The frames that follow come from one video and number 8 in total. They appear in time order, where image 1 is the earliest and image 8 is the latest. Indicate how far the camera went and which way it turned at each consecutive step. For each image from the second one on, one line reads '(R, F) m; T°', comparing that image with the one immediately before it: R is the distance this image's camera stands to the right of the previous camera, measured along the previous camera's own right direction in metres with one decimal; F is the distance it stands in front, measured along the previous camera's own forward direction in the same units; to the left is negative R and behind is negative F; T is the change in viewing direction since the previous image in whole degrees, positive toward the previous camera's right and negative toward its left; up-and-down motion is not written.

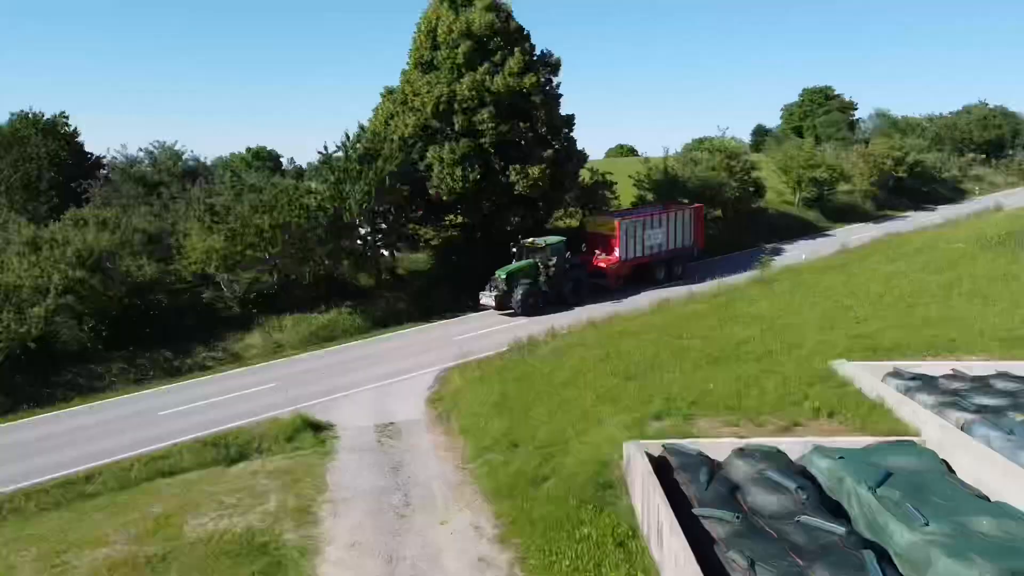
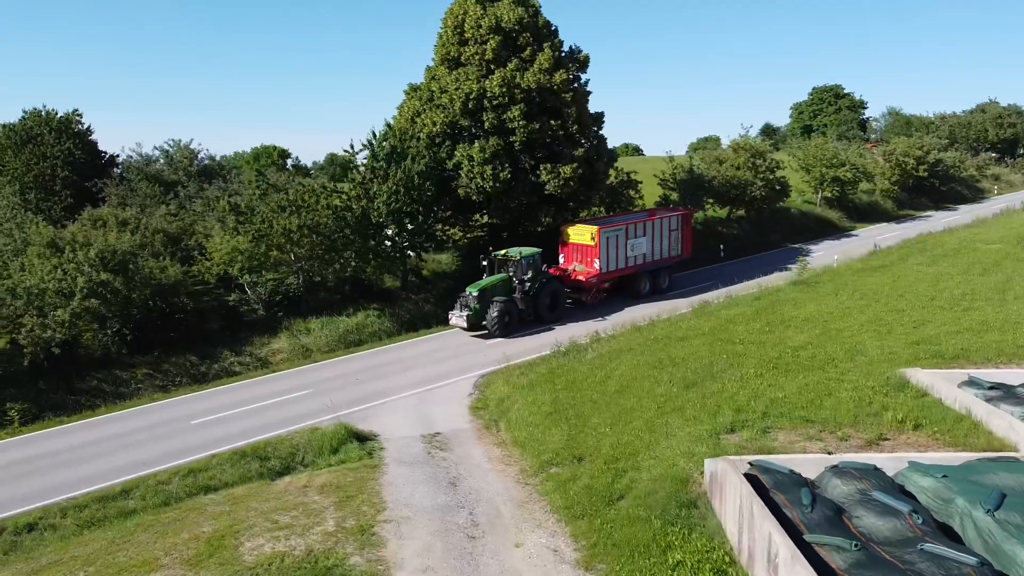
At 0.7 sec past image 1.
(-1.0, +0.7) m; 0°
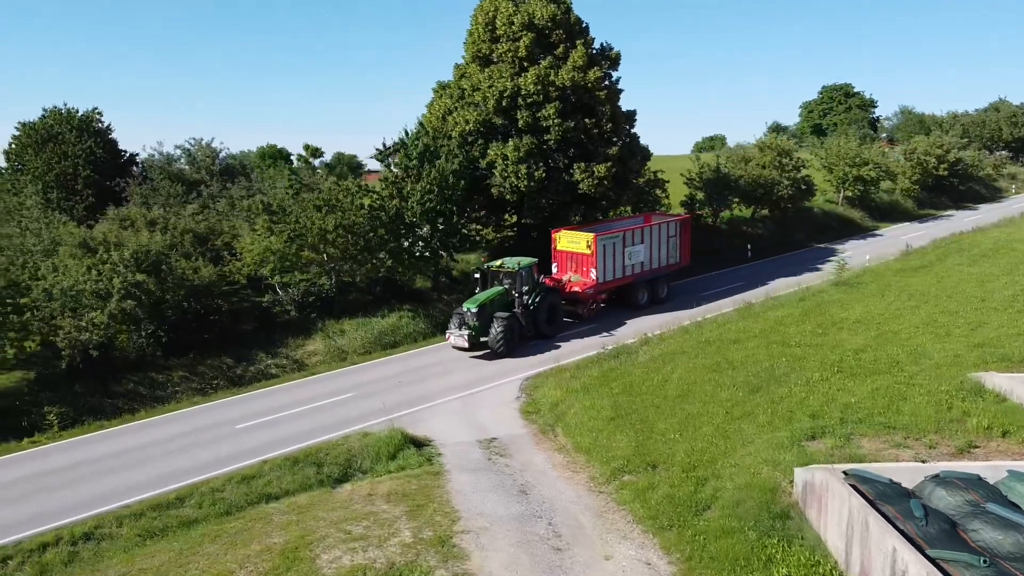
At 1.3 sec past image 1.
(-1.1, +0.4) m; 0°
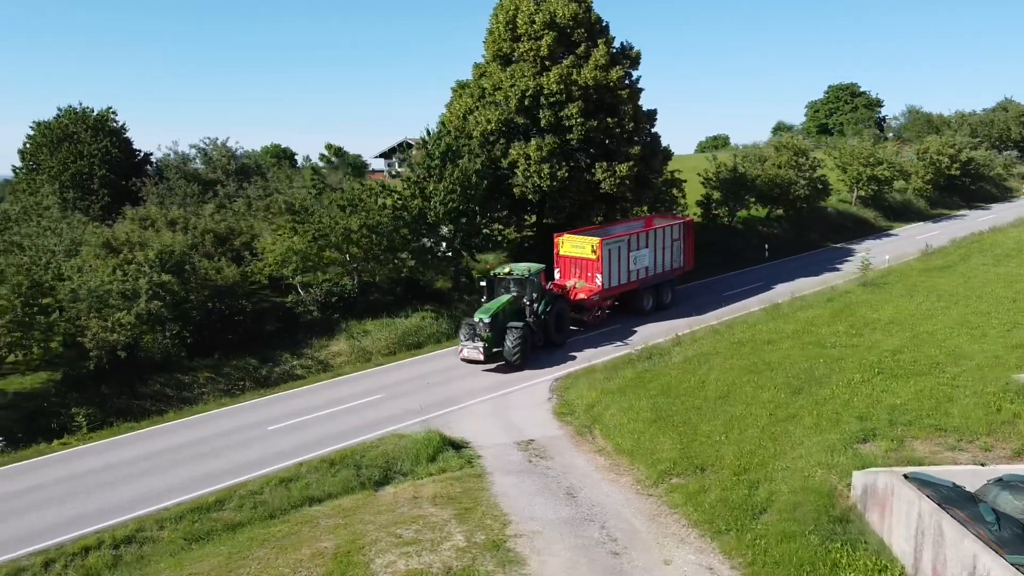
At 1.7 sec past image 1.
(-0.7, +0.1) m; 0°
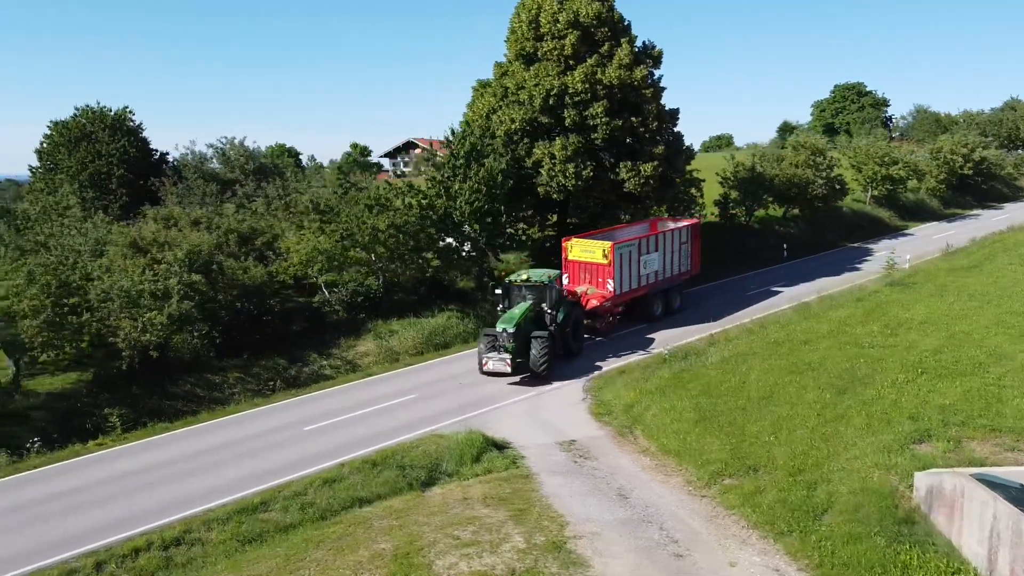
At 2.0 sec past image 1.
(-0.8, +0.1) m; 0°
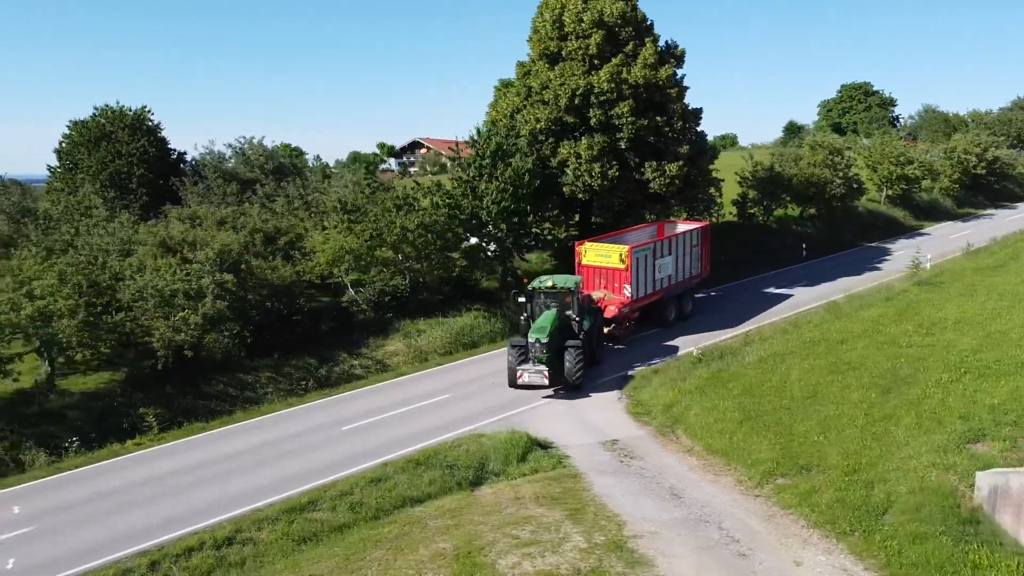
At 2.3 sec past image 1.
(-0.8, 0.0) m; 0°
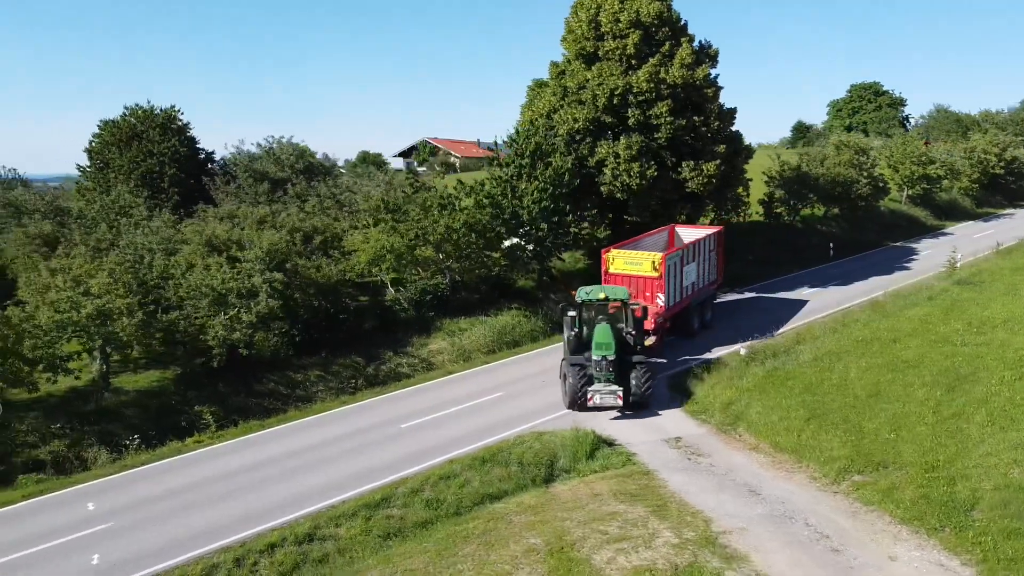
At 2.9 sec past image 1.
(-1.2, -0.1) m; 0°
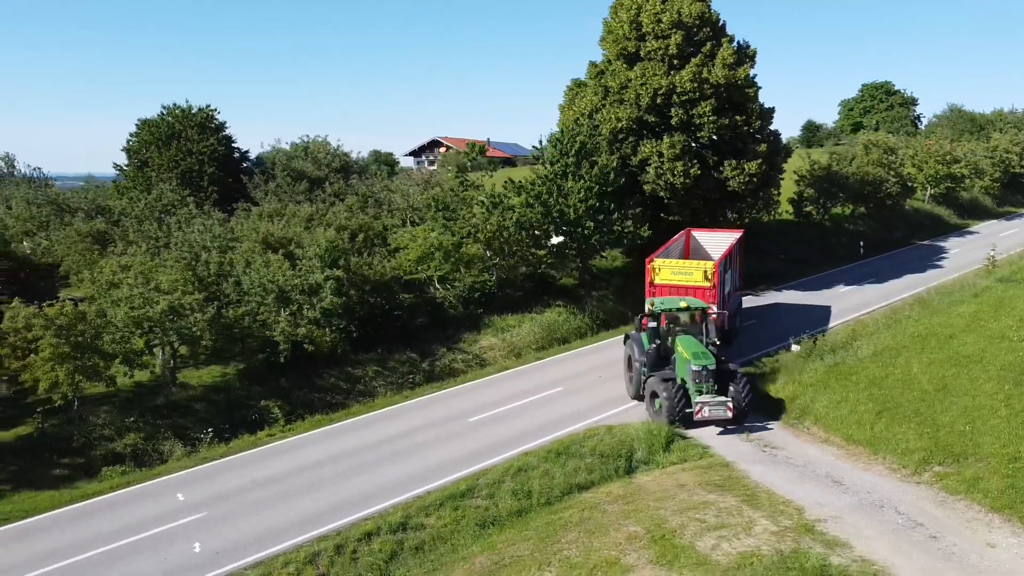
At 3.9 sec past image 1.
(-1.4, -0.3) m; 0°
